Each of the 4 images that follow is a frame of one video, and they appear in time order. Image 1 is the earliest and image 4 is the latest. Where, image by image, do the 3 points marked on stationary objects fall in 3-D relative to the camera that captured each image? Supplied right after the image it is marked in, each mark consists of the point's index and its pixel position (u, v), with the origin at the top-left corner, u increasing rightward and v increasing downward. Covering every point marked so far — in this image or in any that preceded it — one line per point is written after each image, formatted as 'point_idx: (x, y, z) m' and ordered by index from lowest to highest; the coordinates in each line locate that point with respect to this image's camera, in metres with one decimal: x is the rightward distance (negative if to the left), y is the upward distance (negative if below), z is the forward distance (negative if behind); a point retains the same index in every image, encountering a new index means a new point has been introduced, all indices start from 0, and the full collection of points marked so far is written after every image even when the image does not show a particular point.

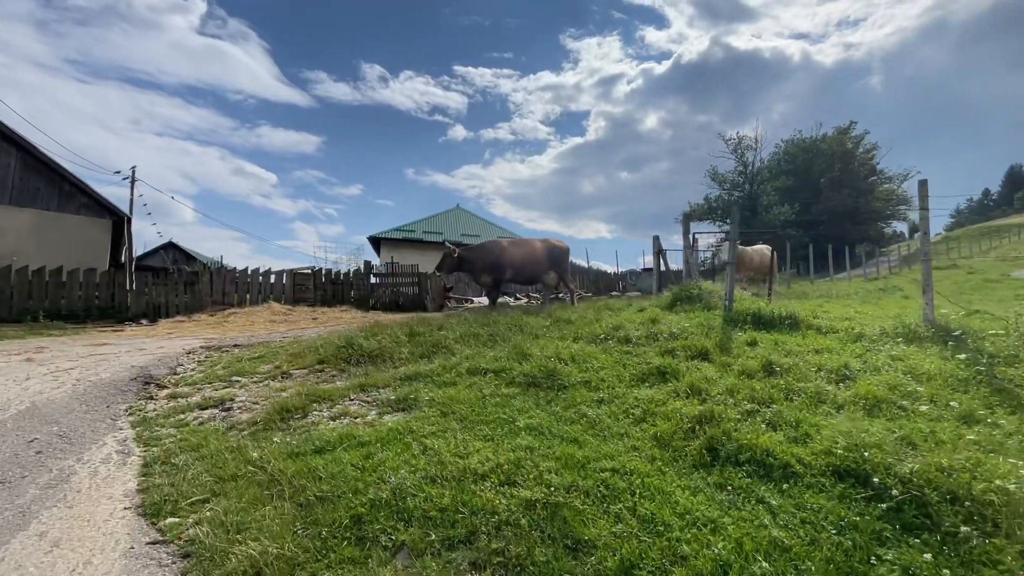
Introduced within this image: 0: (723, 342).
0: (+2.3, -0.6, +5.3) m
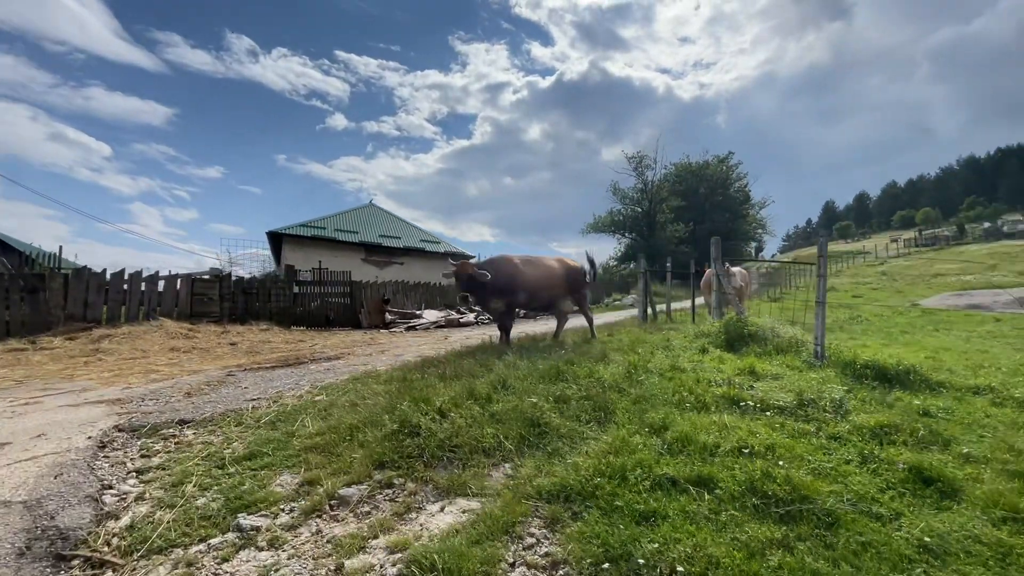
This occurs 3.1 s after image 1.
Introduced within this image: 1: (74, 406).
0: (+3.5, -1.1, +4.2) m
1: (-4.1, -1.1, +4.5) m
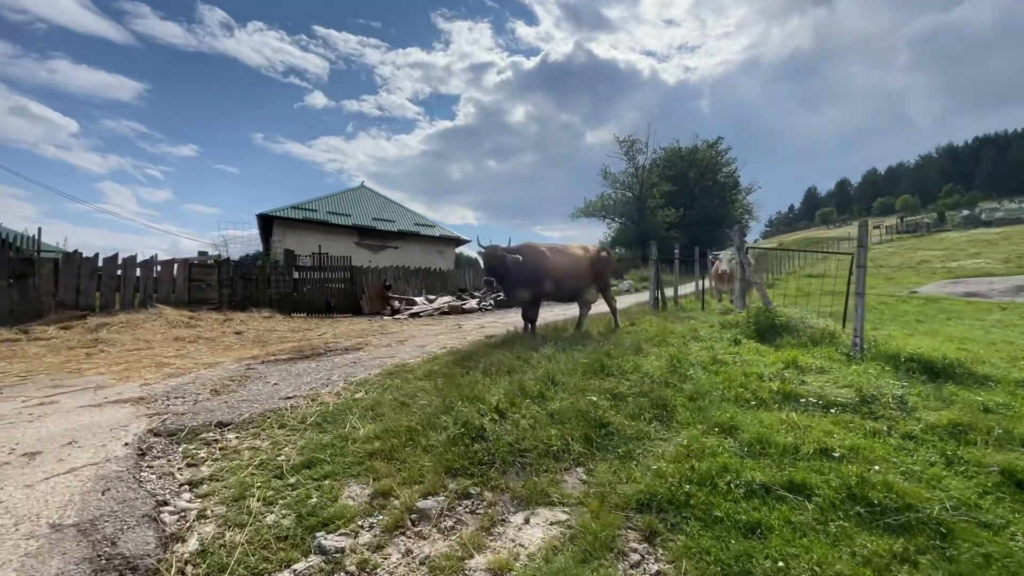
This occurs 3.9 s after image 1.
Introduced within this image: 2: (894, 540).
0: (+4.0, -1.1, +4.2) m
1: (-3.6, -1.0, +4.1) m
2: (+2.1, -1.4, +2.6) m
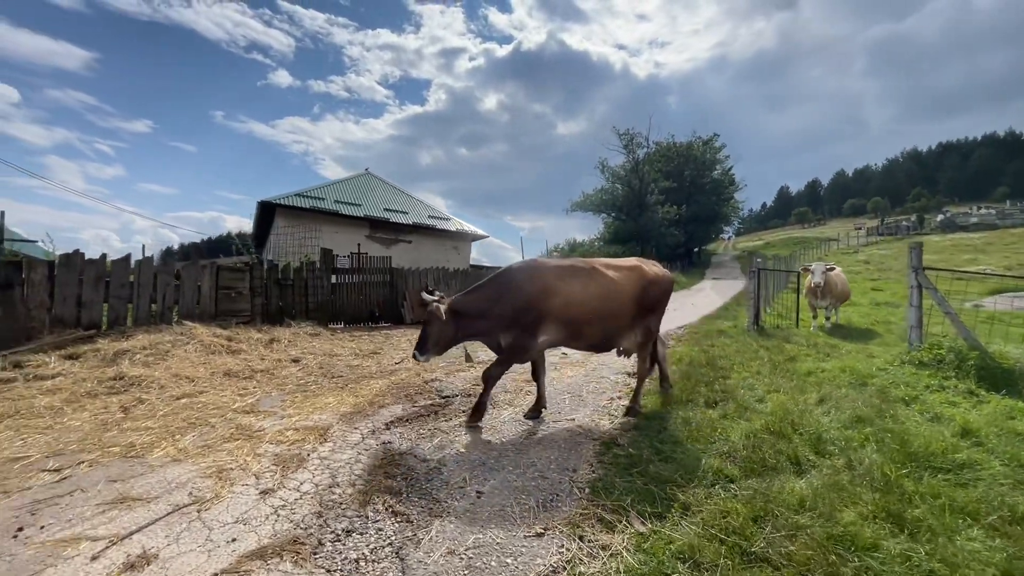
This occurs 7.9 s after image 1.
0: (+6.2, -1.6, +2.9) m
1: (-1.4, -1.4, +2.4) m
2: (+4.3, -1.9, +1.2) m
